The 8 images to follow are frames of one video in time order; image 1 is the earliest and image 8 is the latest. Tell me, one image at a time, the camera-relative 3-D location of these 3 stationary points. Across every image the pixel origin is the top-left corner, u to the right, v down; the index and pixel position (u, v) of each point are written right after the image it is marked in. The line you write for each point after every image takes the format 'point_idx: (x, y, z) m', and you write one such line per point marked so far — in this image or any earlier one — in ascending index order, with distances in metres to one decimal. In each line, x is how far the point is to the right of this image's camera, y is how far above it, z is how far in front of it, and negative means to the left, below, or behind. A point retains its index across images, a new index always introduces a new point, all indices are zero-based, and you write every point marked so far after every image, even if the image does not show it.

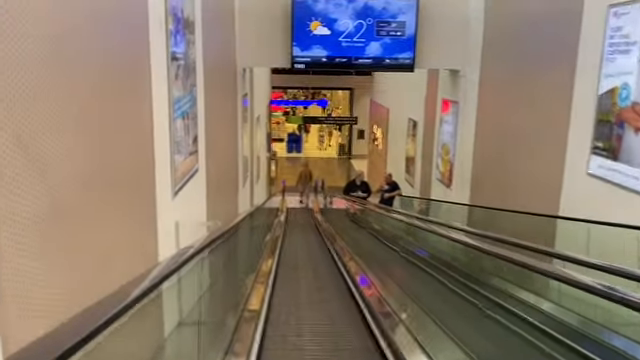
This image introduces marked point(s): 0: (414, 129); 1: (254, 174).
0: (+1.8, +1.0, +9.8) m
1: (-1.3, +0.1, +10.1) m
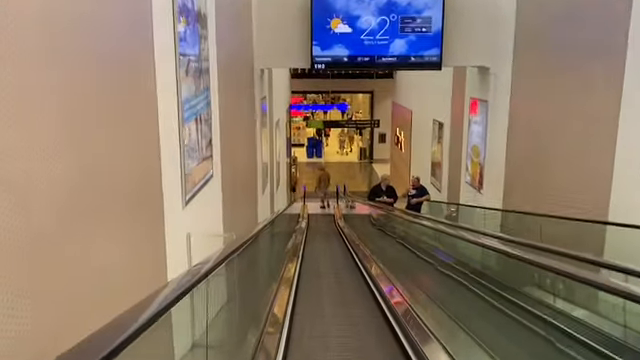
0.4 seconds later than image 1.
0: (+2.2, +0.9, +9.4) m
1: (-0.9, 0.0, +9.8) m
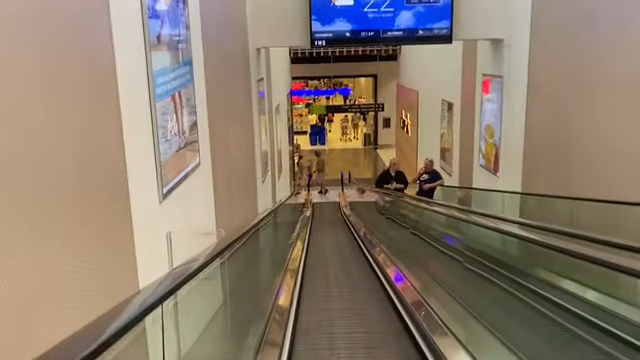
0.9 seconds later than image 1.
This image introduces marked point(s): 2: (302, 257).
0: (+2.2, +1.2, +8.9) m
1: (-0.8, +0.2, +9.4) m
2: (-0.3, -1.2, +8.7) m
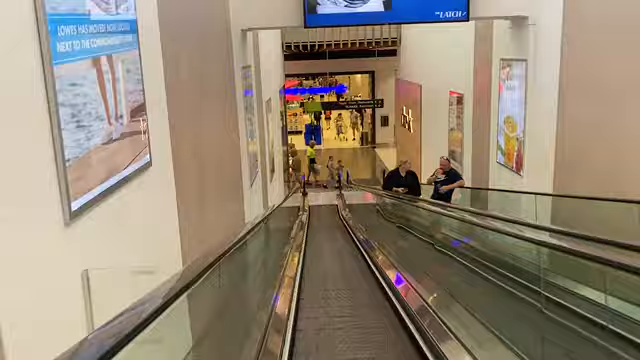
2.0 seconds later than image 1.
0: (+2.1, +1.2, +8.1) m
1: (-0.9, +0.2, +8.5) m
2: (-0.3, -1.3, +7.8) m
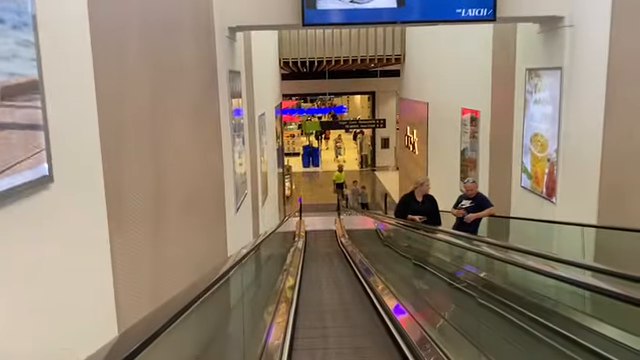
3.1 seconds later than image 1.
0: (+2.1, +0.8, +7.3) m
1: (-0.9, -0.2, +7.7) m
2: (-0.3, -1.6, +6.9) m
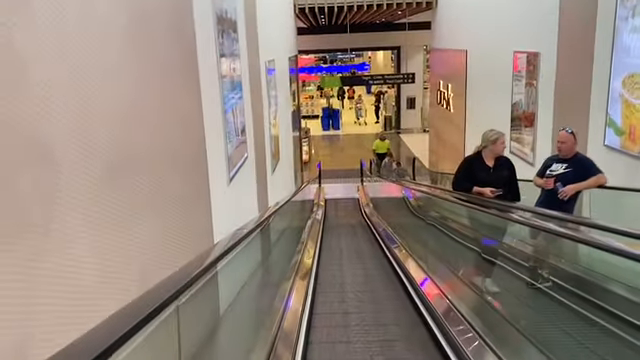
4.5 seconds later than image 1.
0: (+2.3, +1.3, +6.0) m
1: (-0.6, +0.3, +6.5) m
2: (-0.1, -1.1, +5.8) m
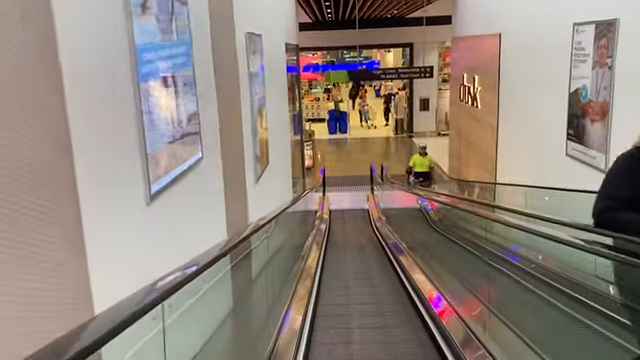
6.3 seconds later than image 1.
0: (+2.4, +1.2, +4.5) m
1: (-0.6, +0.2, +5.1) m
2: (-0.1, -1.2, +4.4) m
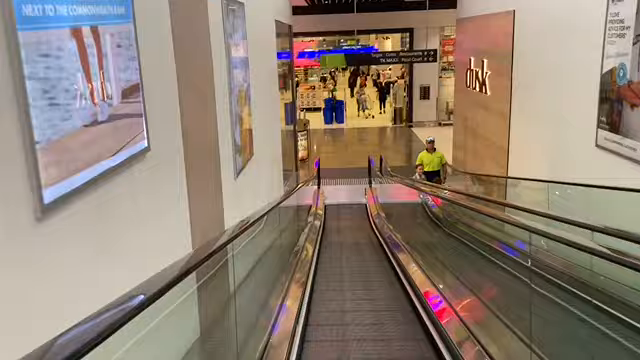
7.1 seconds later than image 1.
0: (+2.3, +1.2, +3.9) m
1: (-0.7, +0.3, +4.4) m
2: (-0.2, -1.2, +3.8) m
